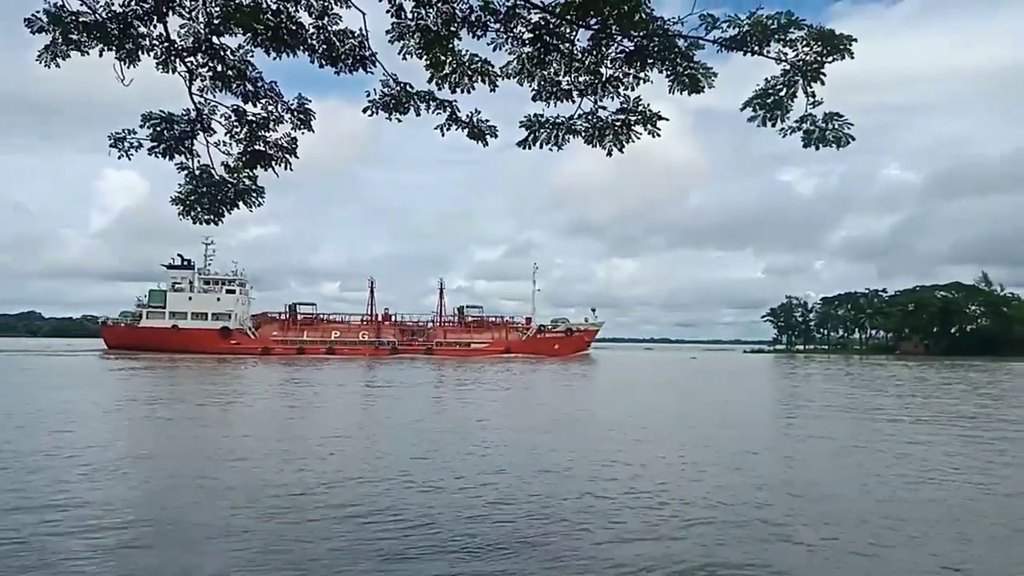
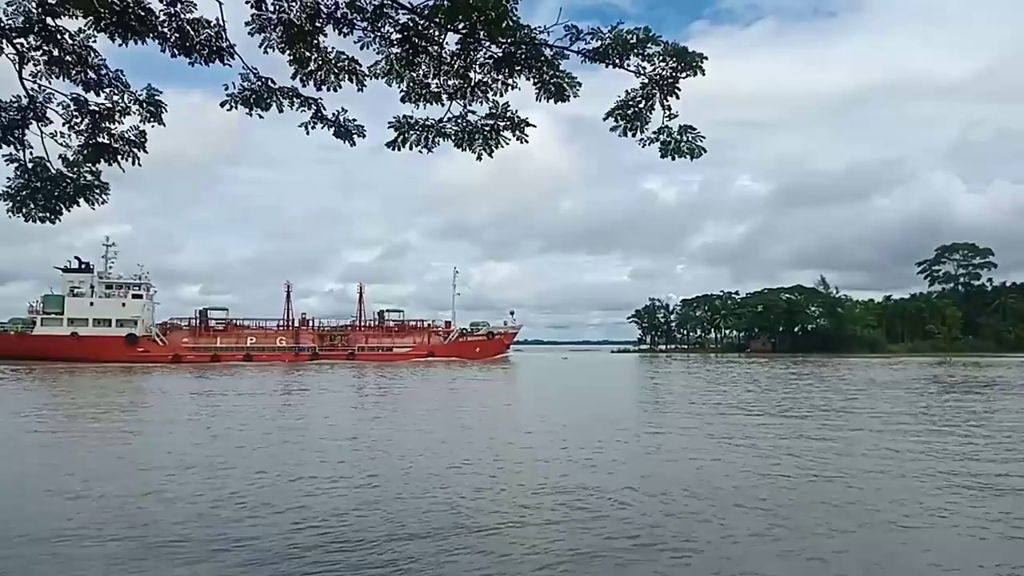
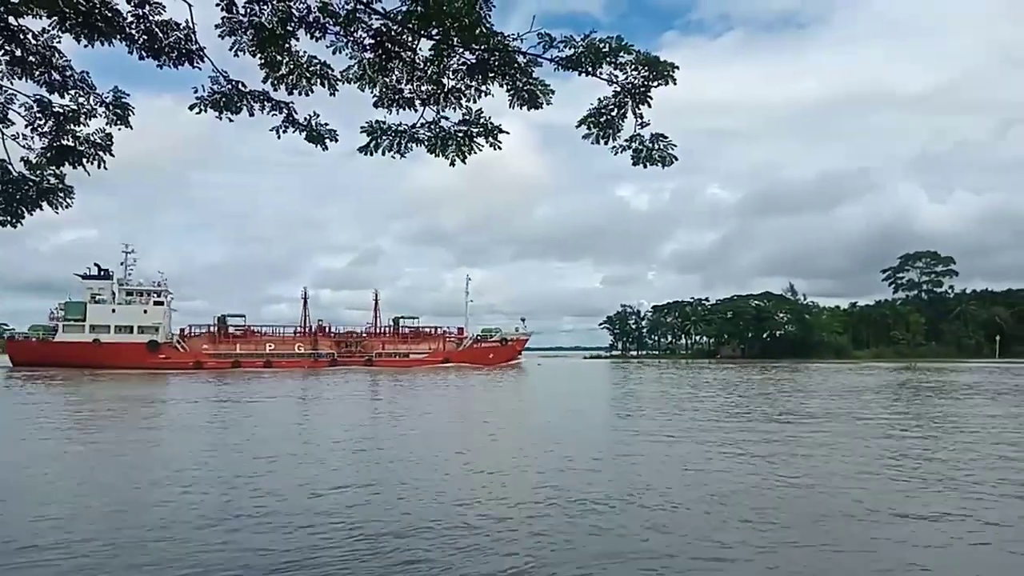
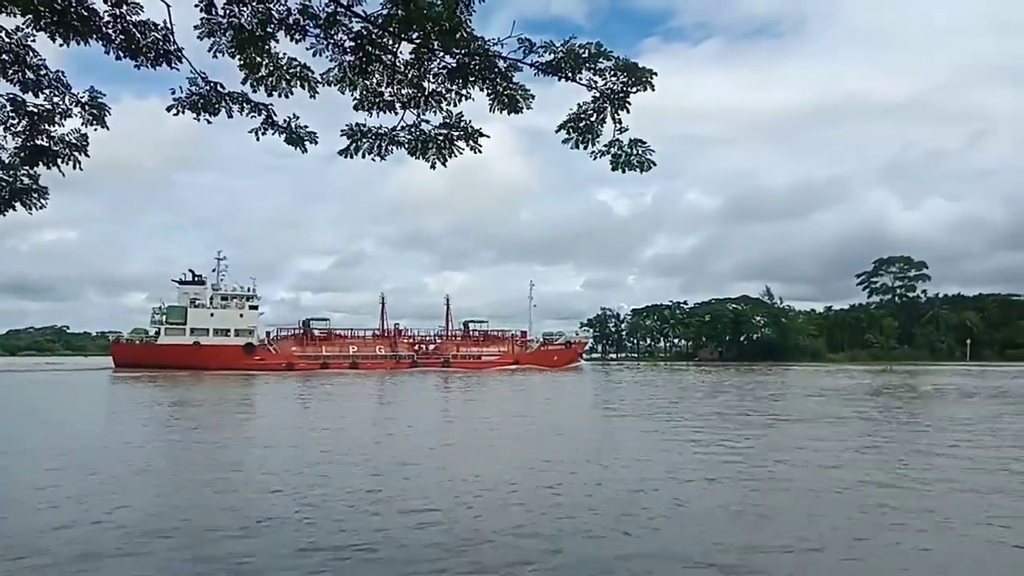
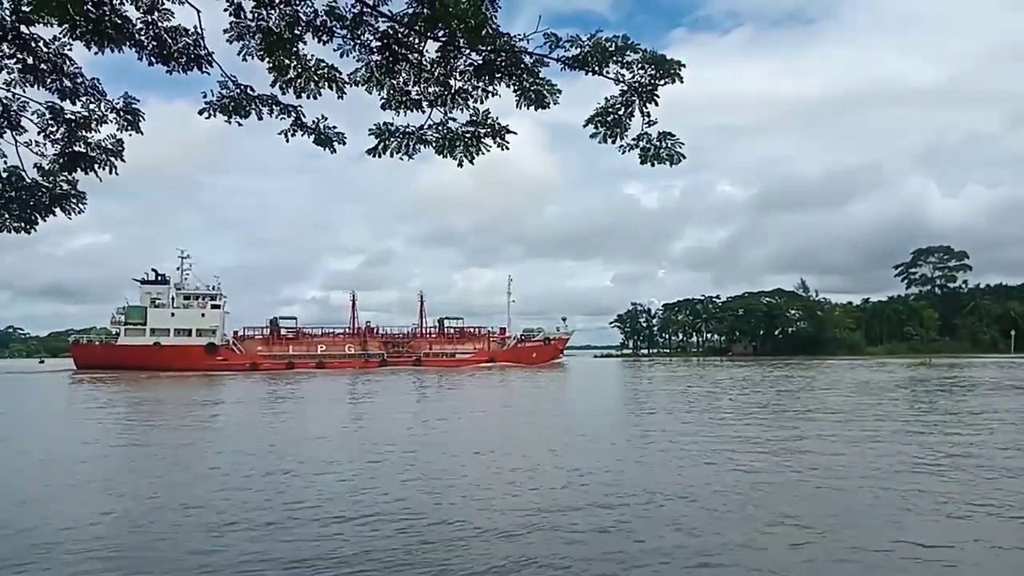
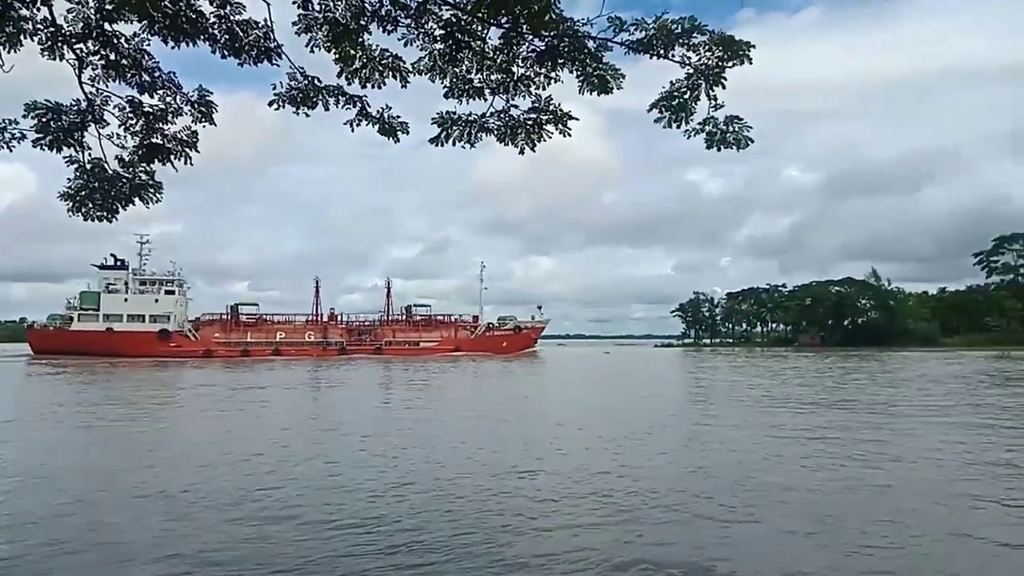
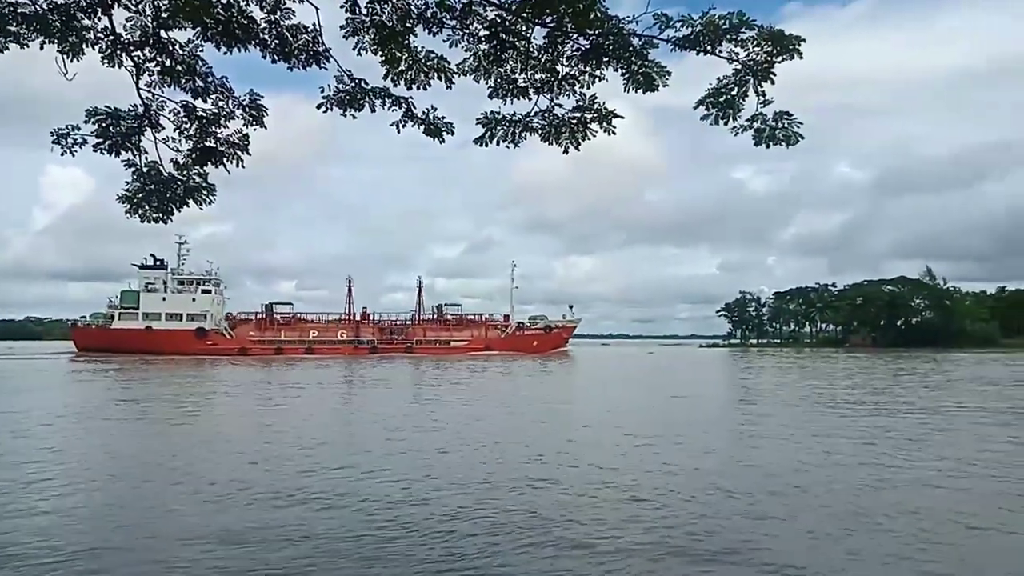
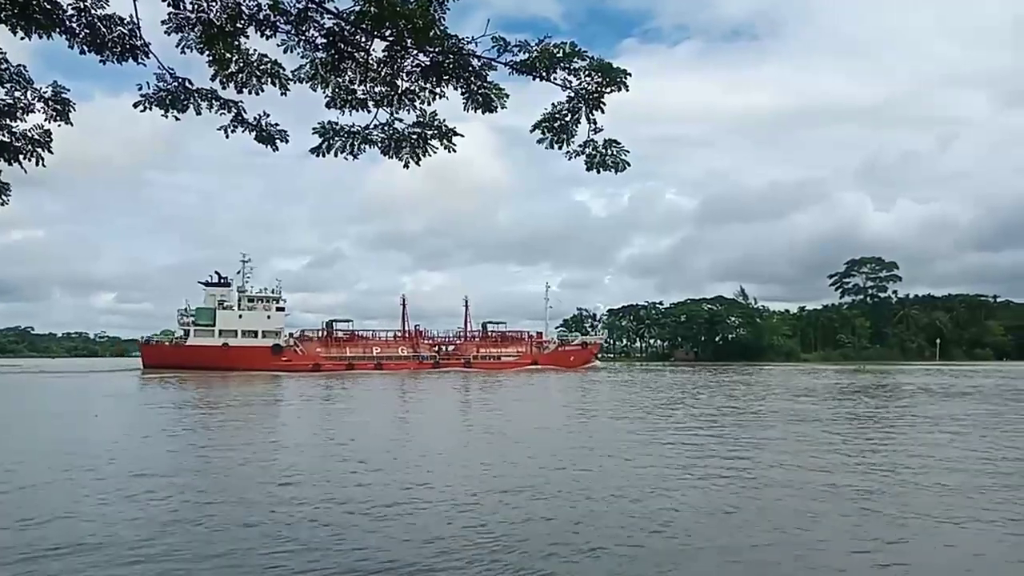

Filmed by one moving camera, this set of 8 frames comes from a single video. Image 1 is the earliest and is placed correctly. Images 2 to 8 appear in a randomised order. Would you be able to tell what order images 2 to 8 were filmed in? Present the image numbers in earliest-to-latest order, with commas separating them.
7, 6, 2, 3, 5, 4, 8
